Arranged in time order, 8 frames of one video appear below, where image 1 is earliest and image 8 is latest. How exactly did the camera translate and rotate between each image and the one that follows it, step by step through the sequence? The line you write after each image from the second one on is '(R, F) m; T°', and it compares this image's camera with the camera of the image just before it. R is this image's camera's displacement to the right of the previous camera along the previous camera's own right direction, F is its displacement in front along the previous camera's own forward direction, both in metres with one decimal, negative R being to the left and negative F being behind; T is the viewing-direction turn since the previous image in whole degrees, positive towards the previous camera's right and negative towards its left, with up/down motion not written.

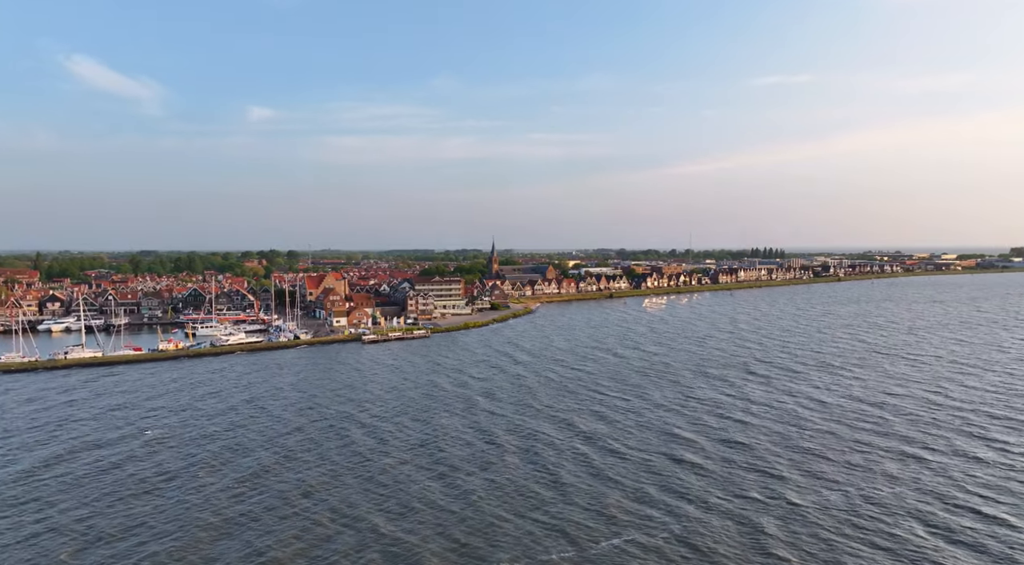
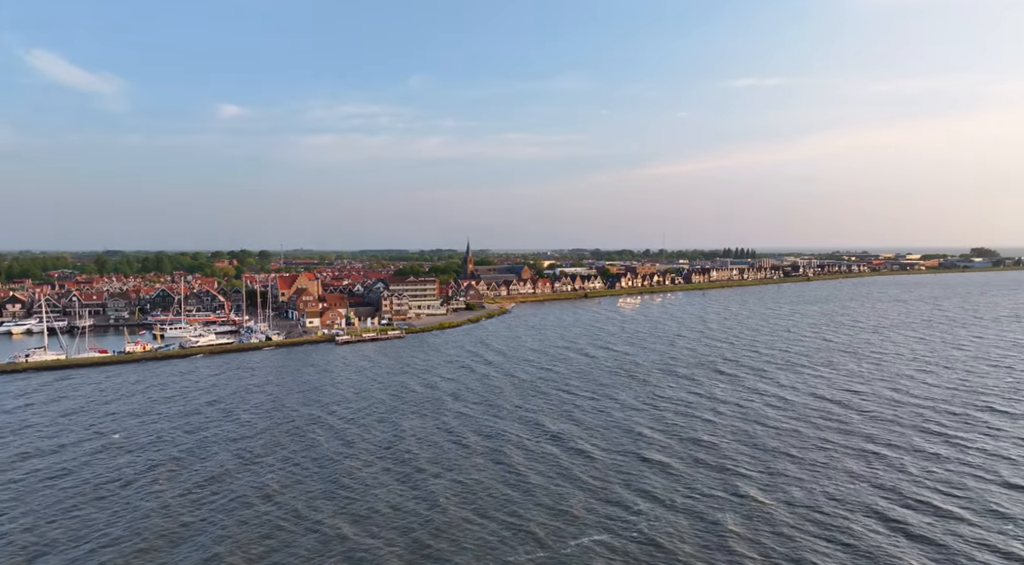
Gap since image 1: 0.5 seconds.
(+0.9, +0.1) m; +2°
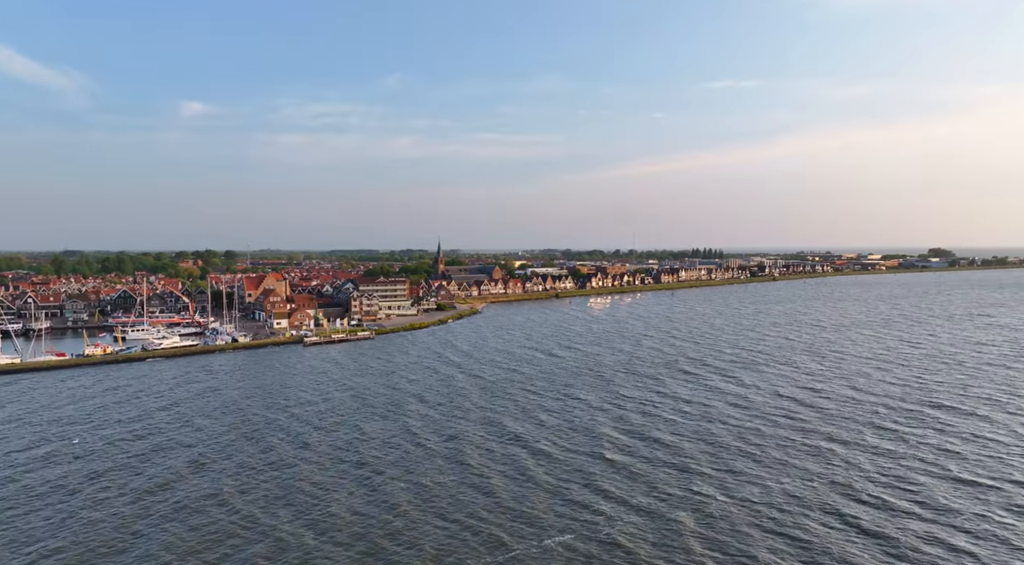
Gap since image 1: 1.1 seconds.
(0.0, 0.0) m; +2°
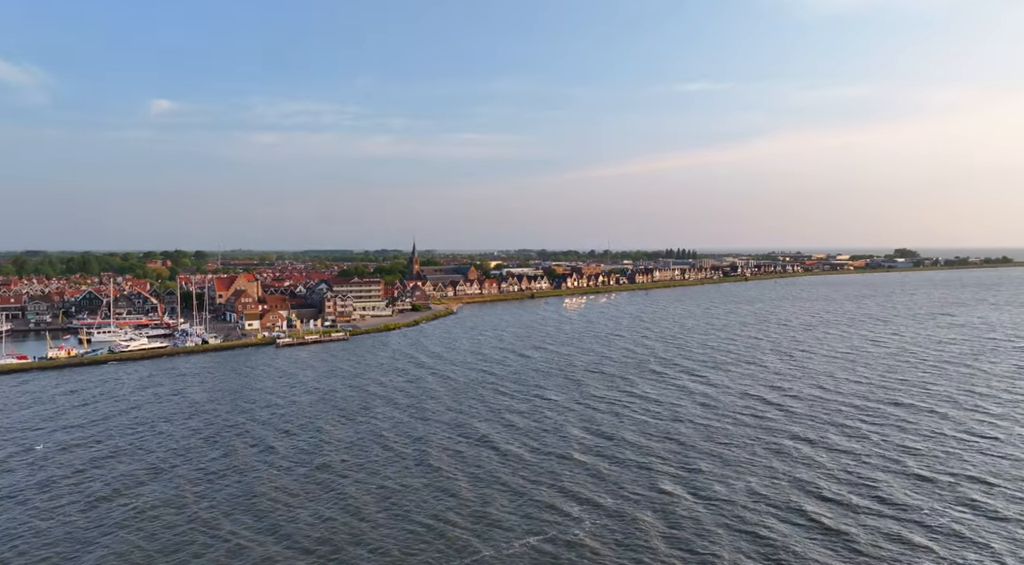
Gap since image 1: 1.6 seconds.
(0.0, 0.0) m; +2°
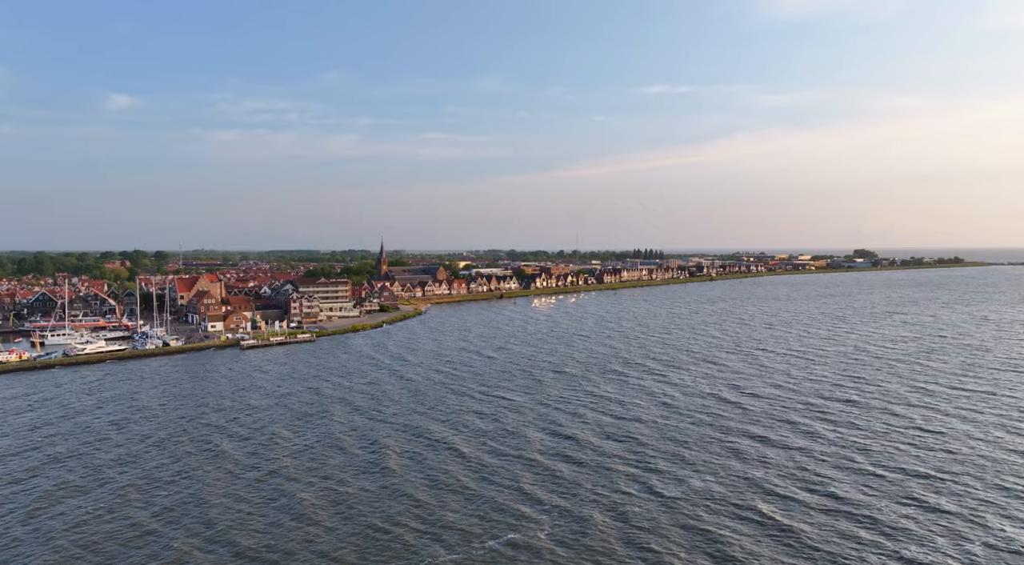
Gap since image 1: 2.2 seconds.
(0.0, 0.0) m; +3°
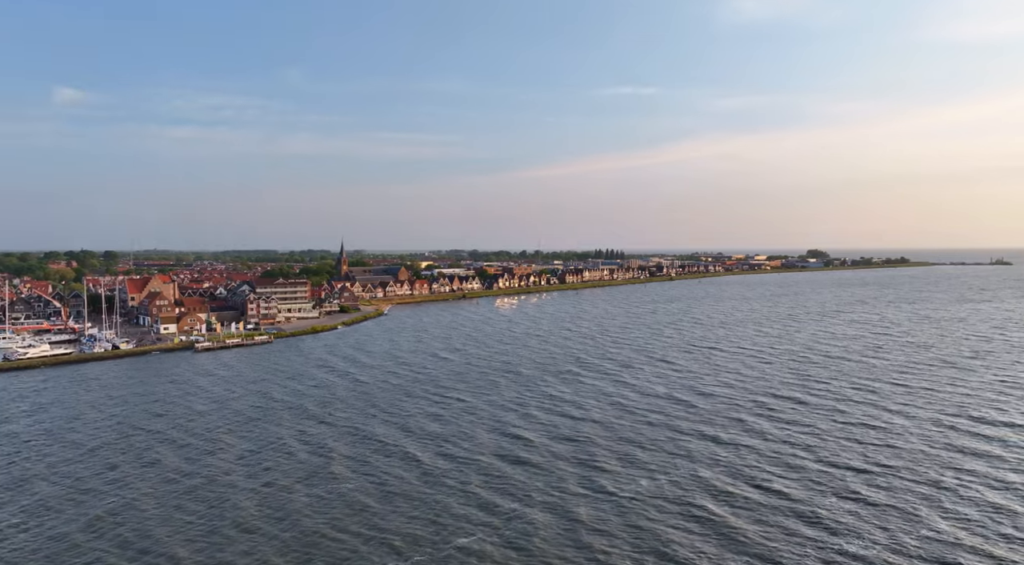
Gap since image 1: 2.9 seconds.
(0.0, 0.0) m; +3°
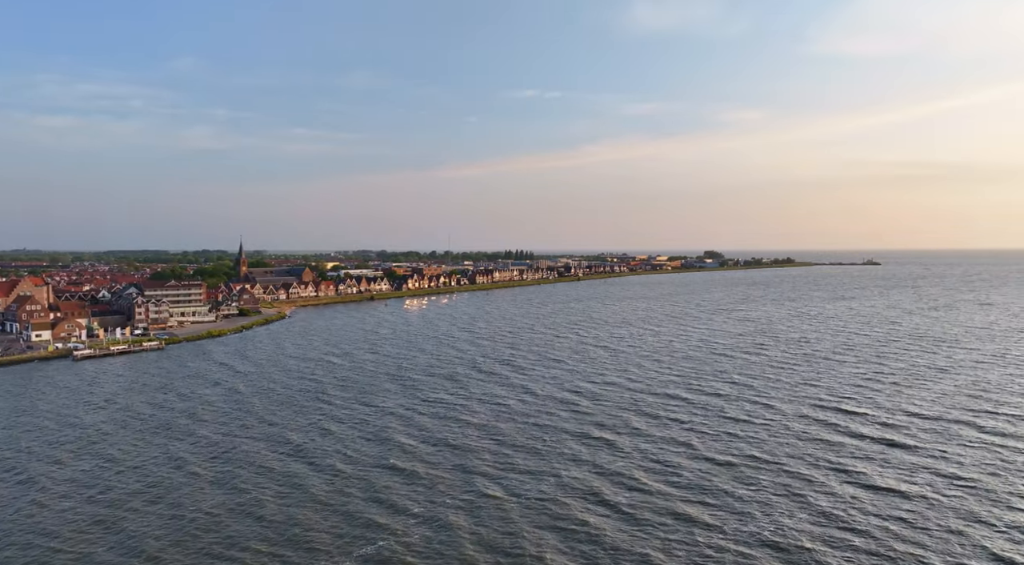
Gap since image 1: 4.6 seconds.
(-28.2, -4.6) m; +7°
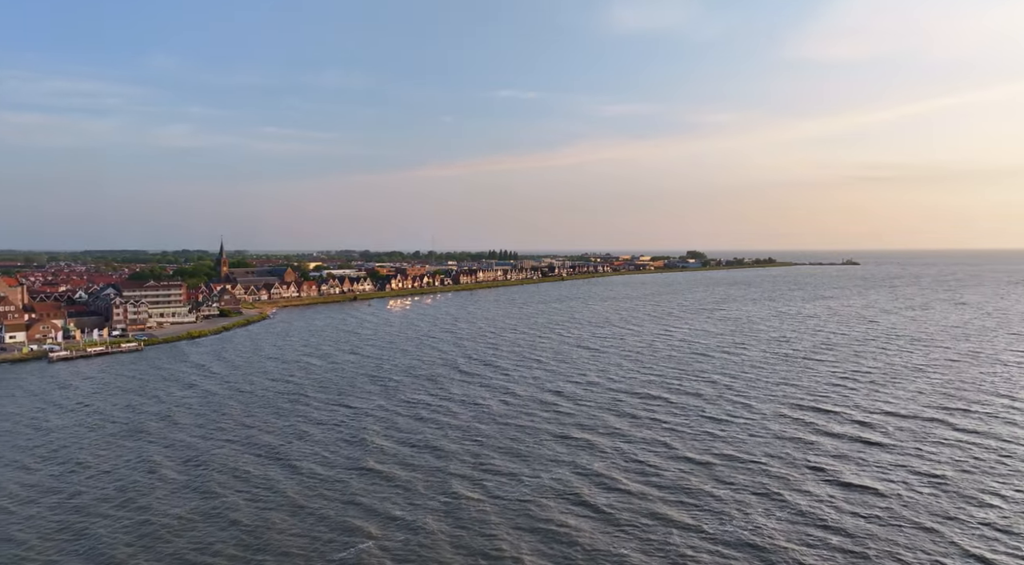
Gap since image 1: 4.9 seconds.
(+0.1, +0.1) m; +1°
